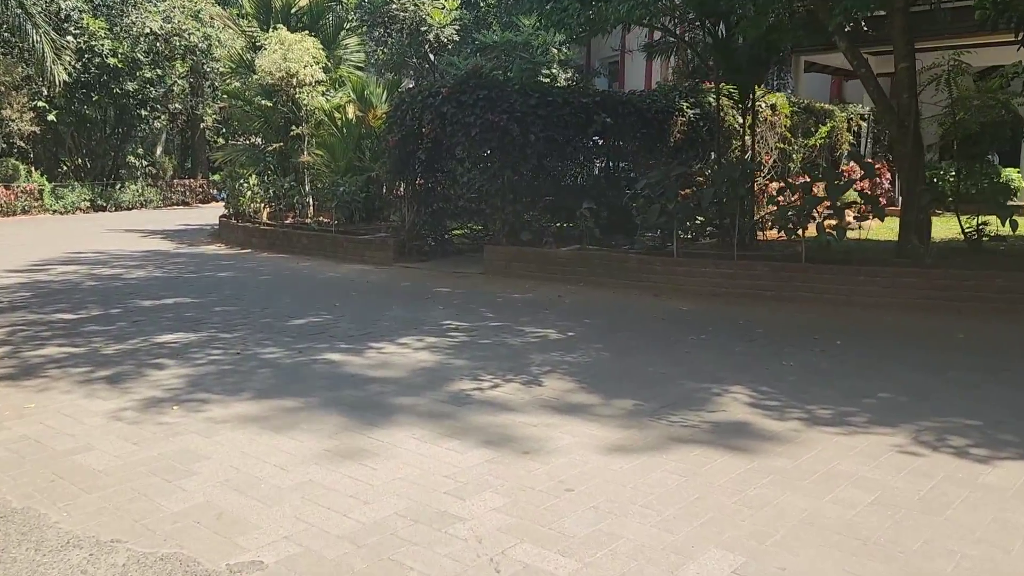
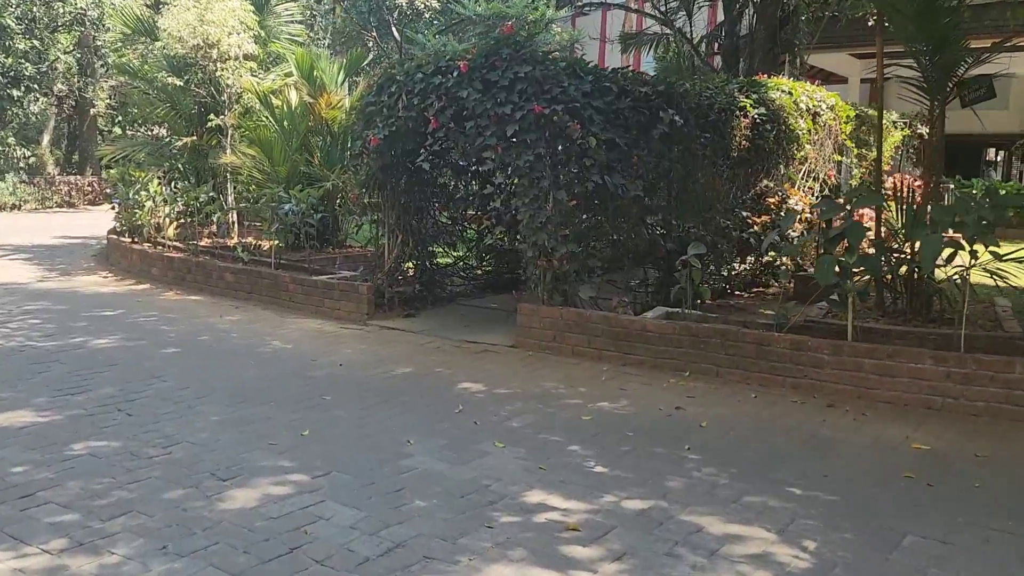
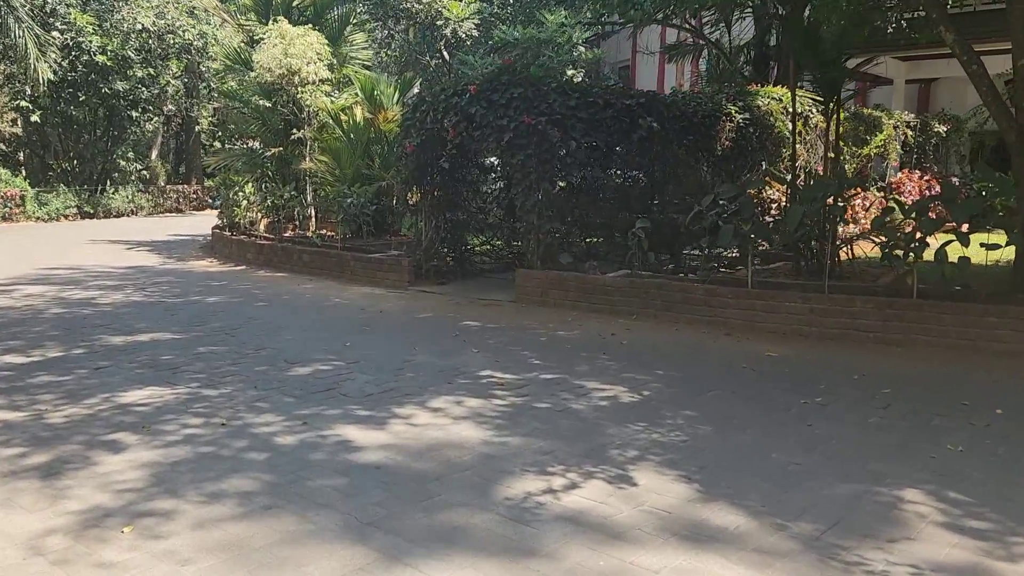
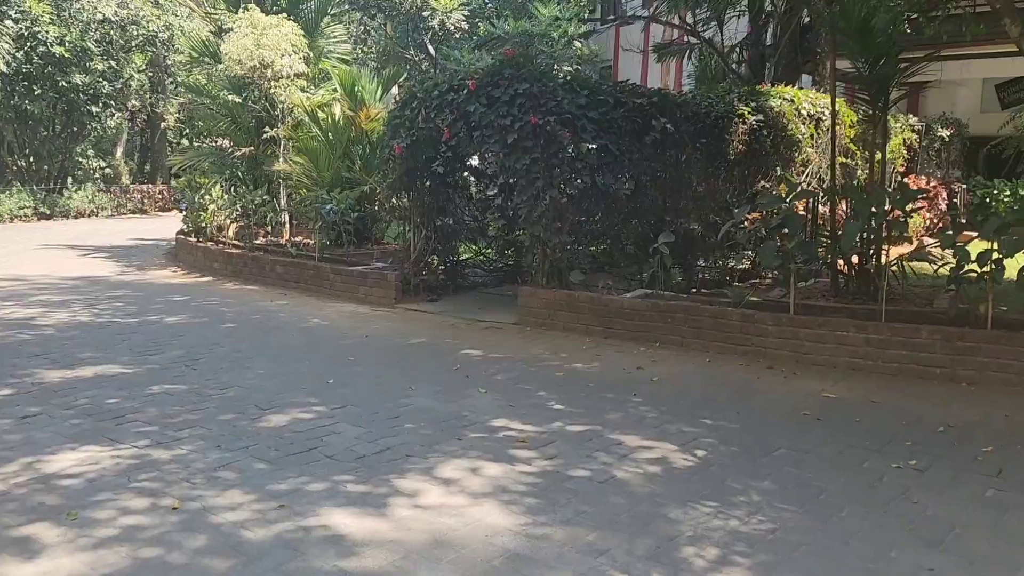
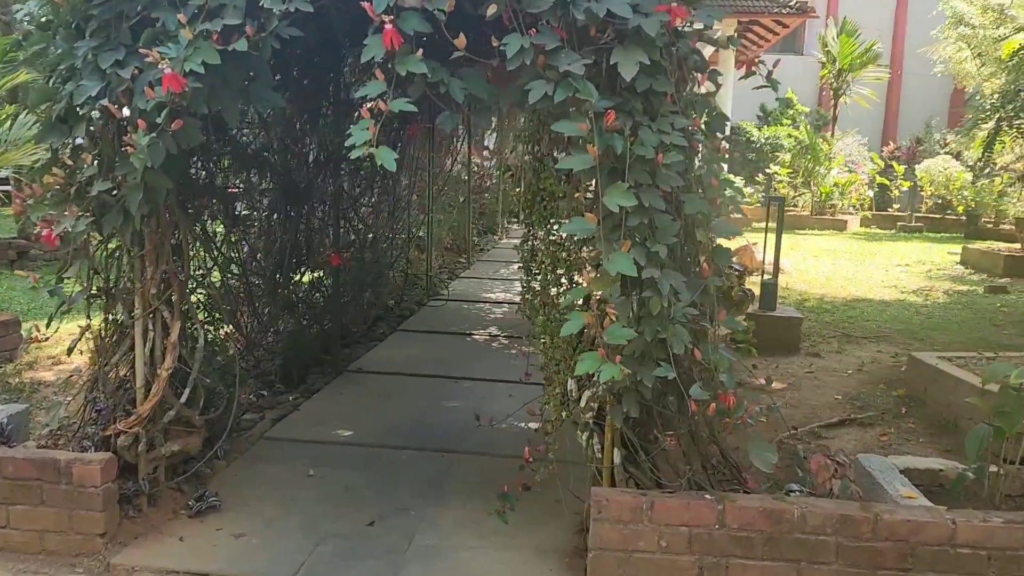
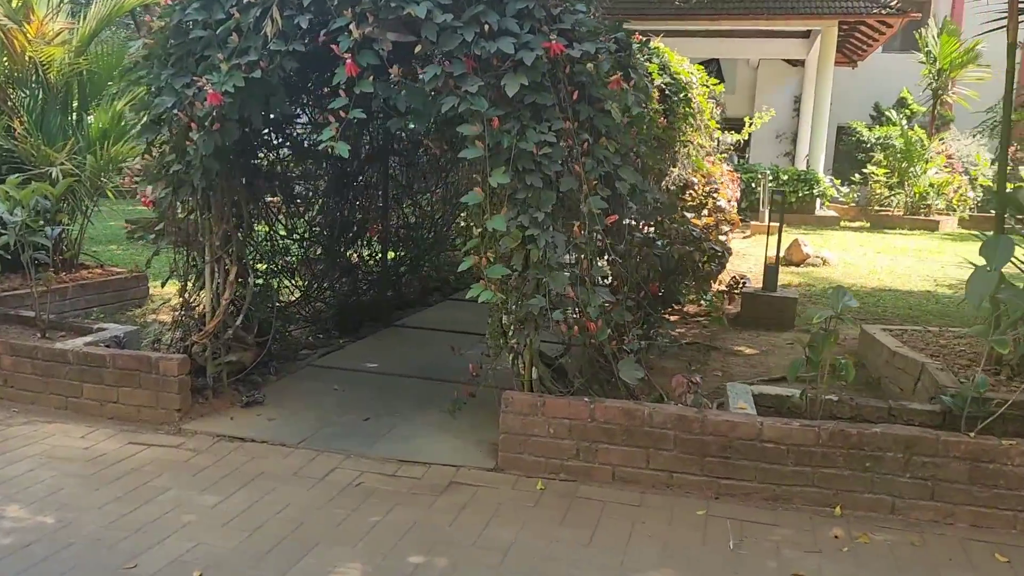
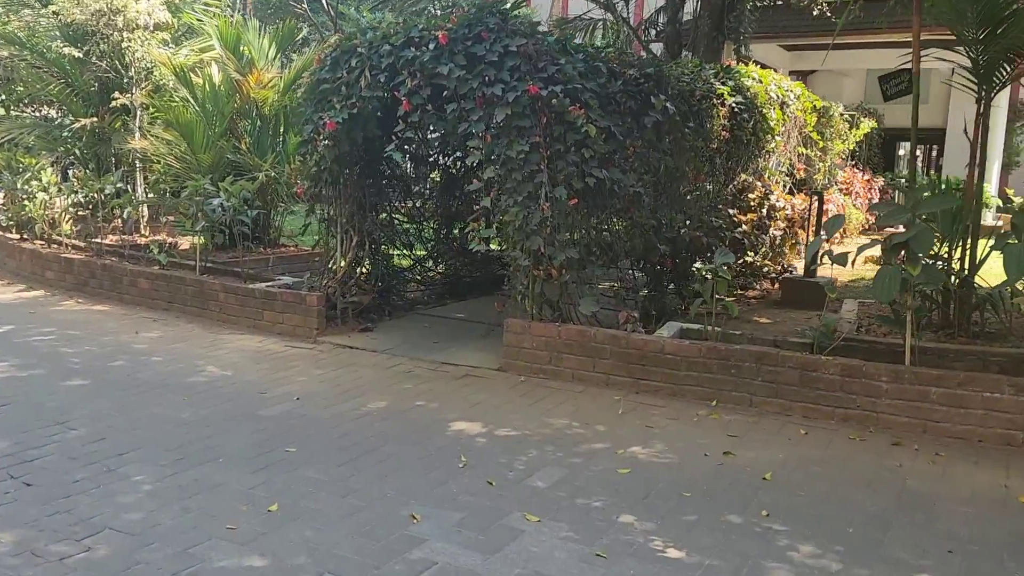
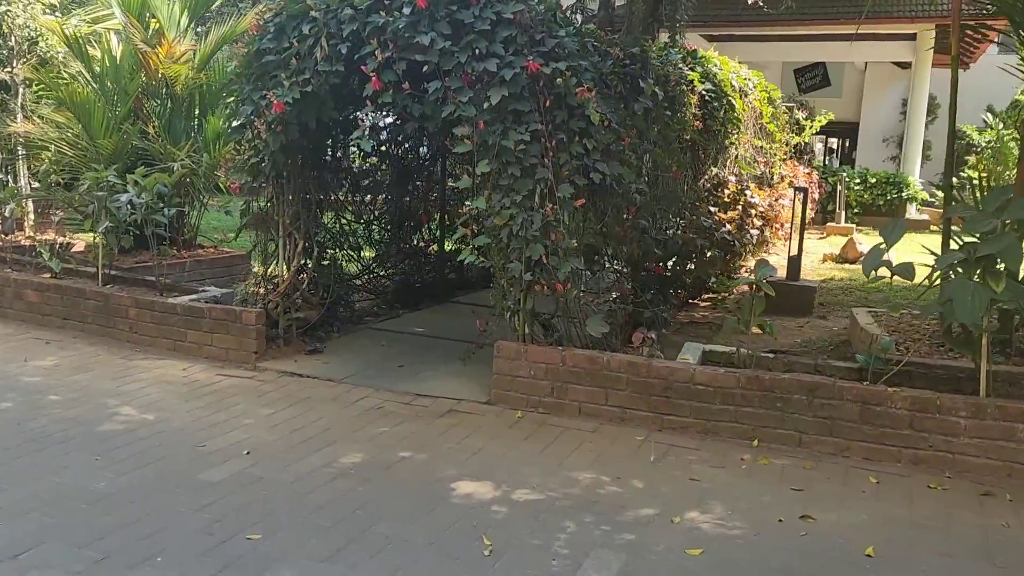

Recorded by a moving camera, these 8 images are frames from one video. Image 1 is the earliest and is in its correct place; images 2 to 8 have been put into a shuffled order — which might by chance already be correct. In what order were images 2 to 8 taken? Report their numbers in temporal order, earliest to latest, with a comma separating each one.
3, 4, 2, 7, 8, 6, 5
